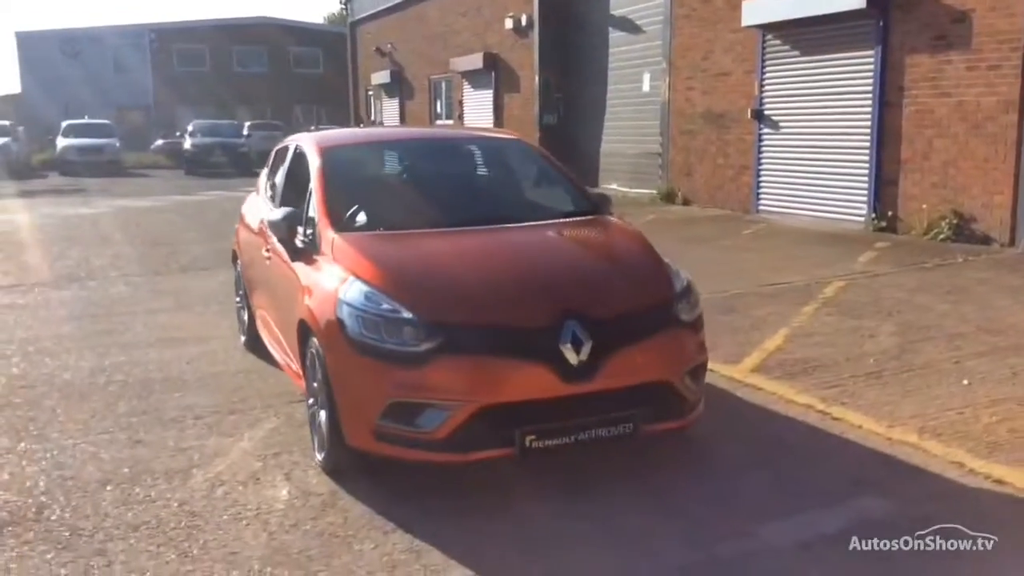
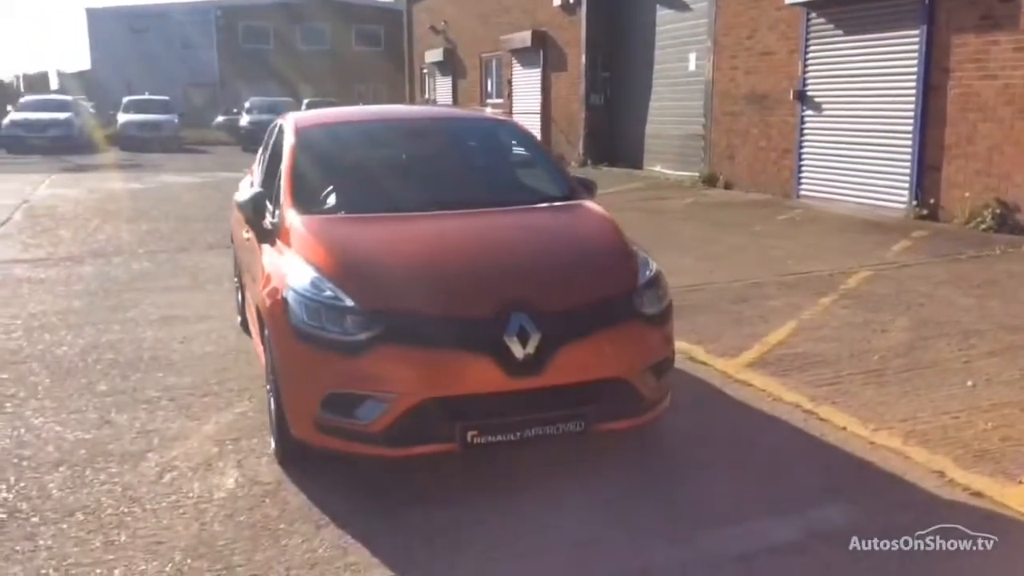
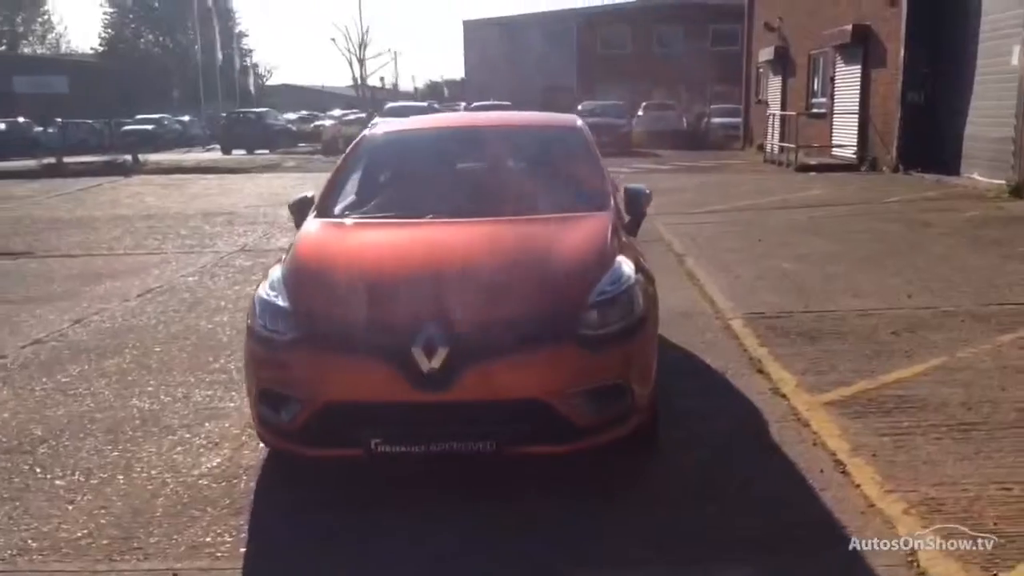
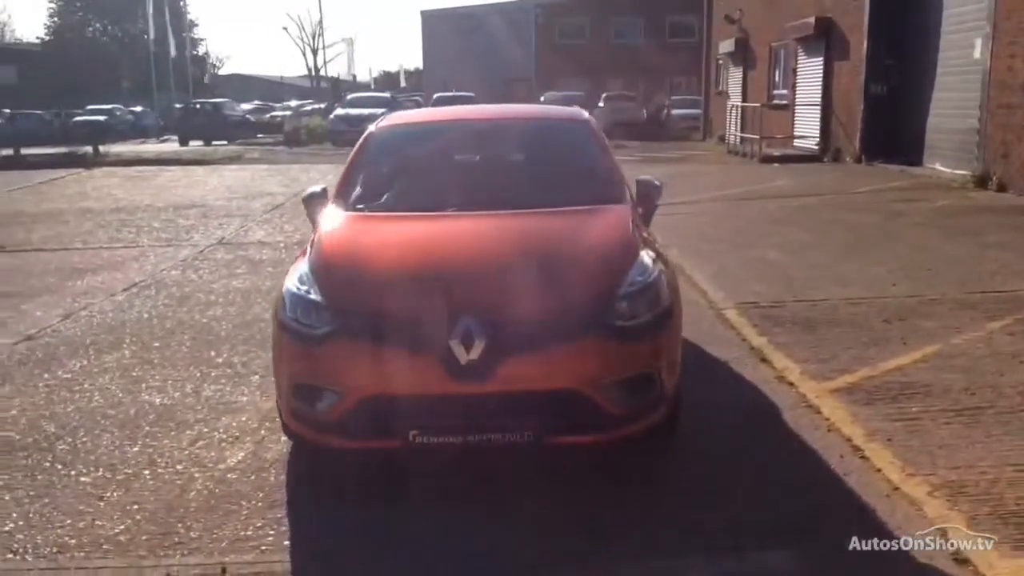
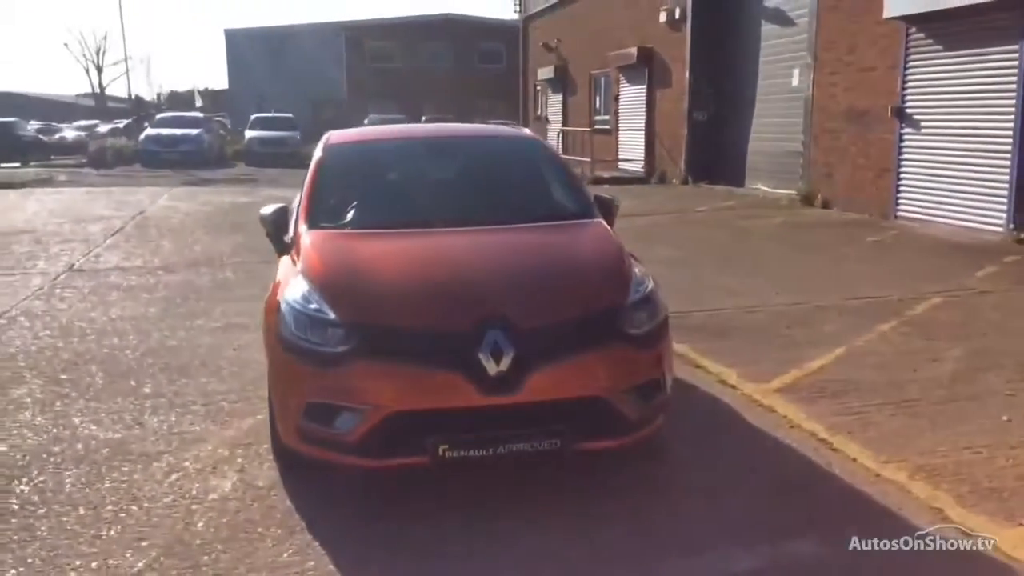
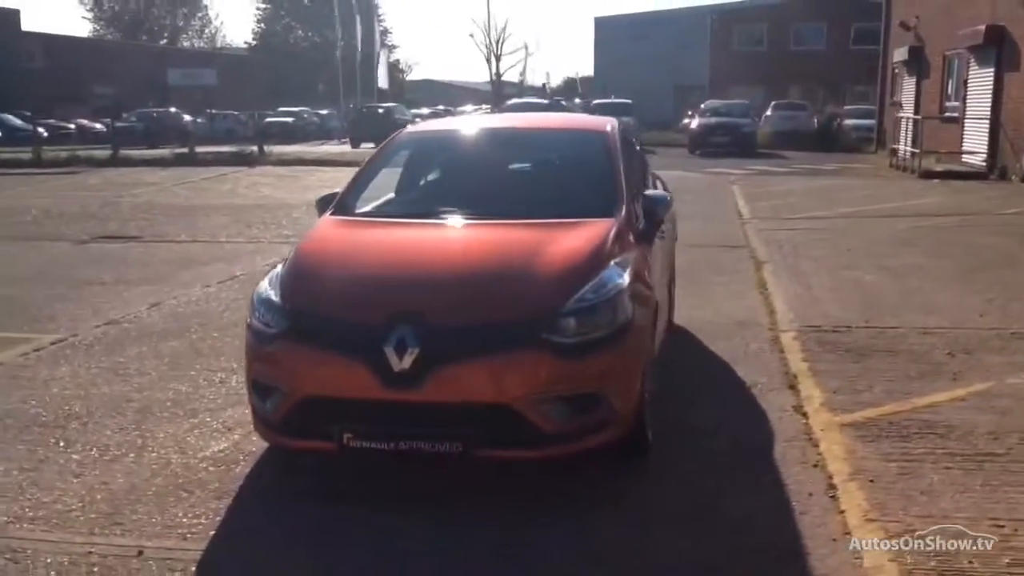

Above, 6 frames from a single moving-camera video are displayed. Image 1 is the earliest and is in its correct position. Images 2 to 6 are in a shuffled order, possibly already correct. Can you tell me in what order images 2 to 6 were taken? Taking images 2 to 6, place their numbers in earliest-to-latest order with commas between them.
2, 5, 4, 3, 6
